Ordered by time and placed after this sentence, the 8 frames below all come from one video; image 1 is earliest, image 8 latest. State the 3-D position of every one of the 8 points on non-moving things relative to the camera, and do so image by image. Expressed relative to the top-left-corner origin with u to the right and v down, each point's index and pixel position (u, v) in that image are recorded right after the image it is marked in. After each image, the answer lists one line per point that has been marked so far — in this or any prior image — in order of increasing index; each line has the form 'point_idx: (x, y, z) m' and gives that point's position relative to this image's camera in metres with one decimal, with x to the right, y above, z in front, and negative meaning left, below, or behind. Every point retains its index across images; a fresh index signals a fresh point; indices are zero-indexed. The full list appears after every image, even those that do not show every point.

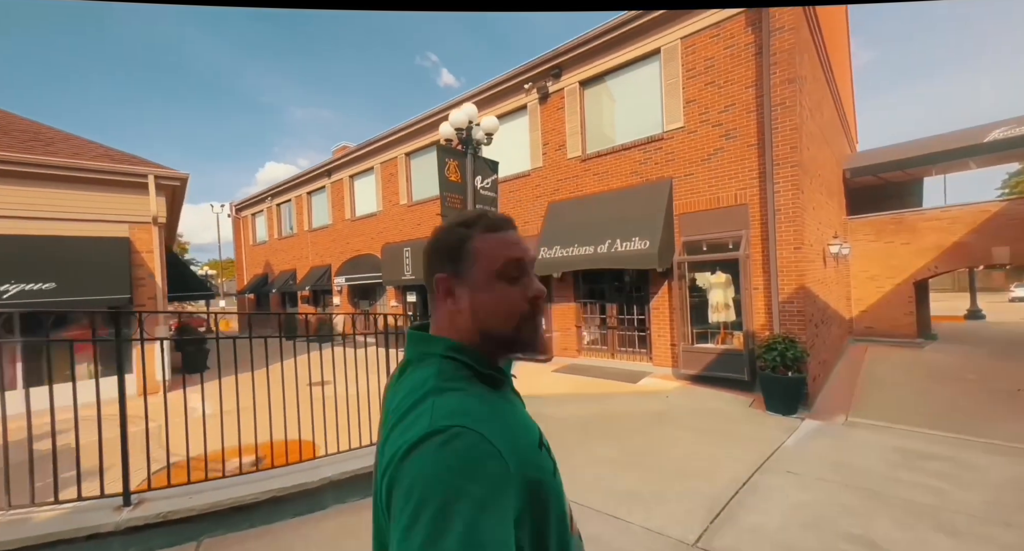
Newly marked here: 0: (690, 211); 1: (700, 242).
0: (+3.3, +1.2, +8.4) m
1: (+3.5, +0.6, +8.3) m
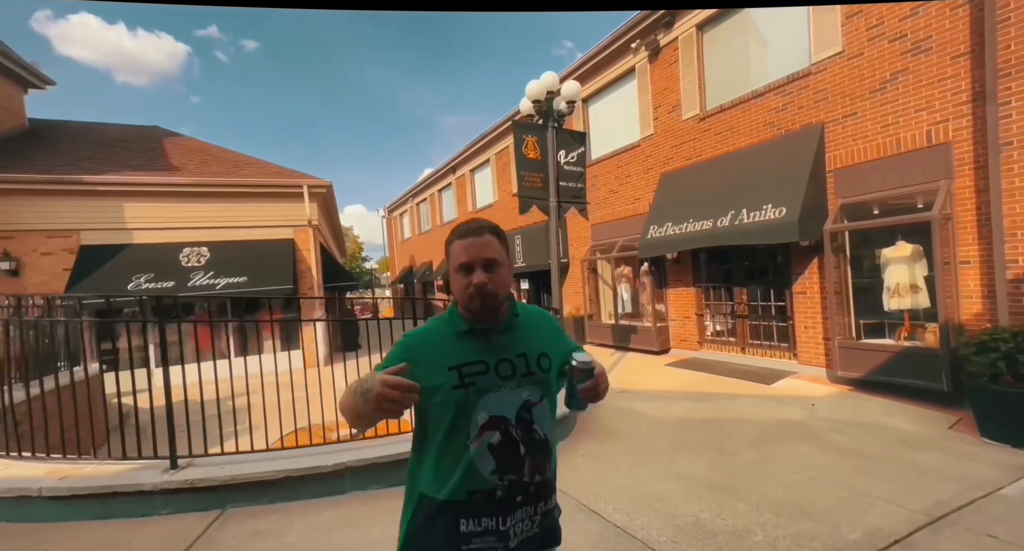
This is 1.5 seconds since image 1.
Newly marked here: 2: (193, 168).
0: (+4.7, +1.6, +6.3) m
1: (+4.9, +1.0, +6.2) m
2: (-7.5, +2.5, +10.7) m
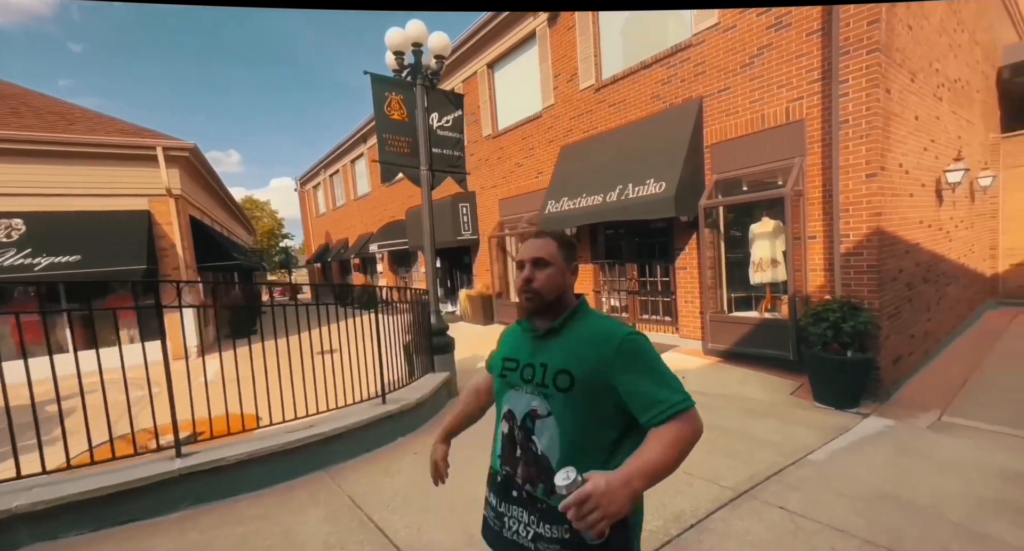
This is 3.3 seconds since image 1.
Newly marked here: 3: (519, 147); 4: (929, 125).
0: (+3.0, +1.9, +6.4) m
1: (+3.2, +1.3, +6.3) m
2: (-9.8, +3.0, +9.1) m
3: (+0.2, +2.9, +10.2) m
4: (+5.5, +2.0, +6.1) m
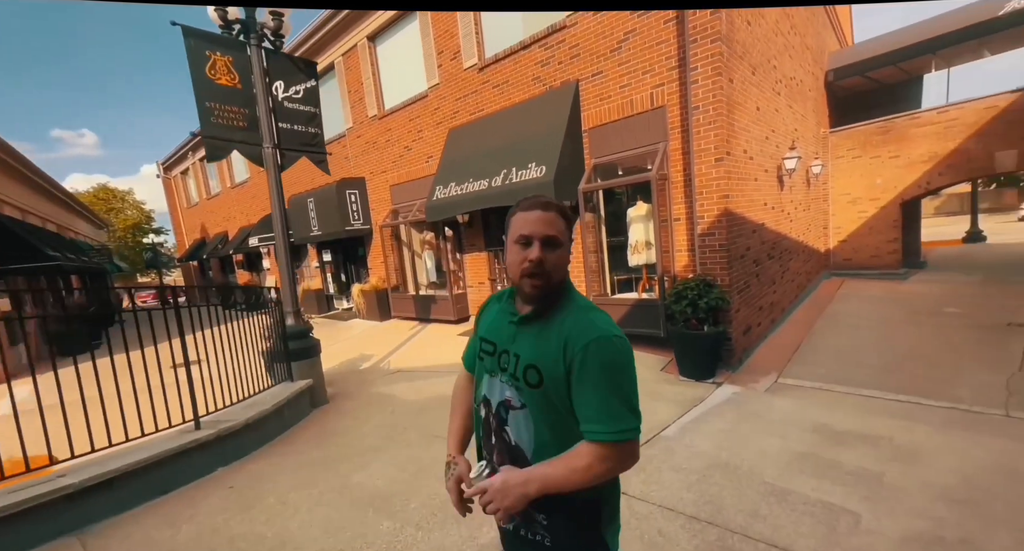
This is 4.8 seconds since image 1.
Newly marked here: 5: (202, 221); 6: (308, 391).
0: (+1.3, +2.2, +6.5) m
1: (+1.5, +1.6, +6.5) m
2: (-11.8, +2.8, +6.7) m
3: (-2.2, +3.1, +9.7) m
4: (+3.8, +2.3, +6.7) m
5: (-13.5, +2.4, +19.9) m
6: (-2.0, -1.2, +4.6) m
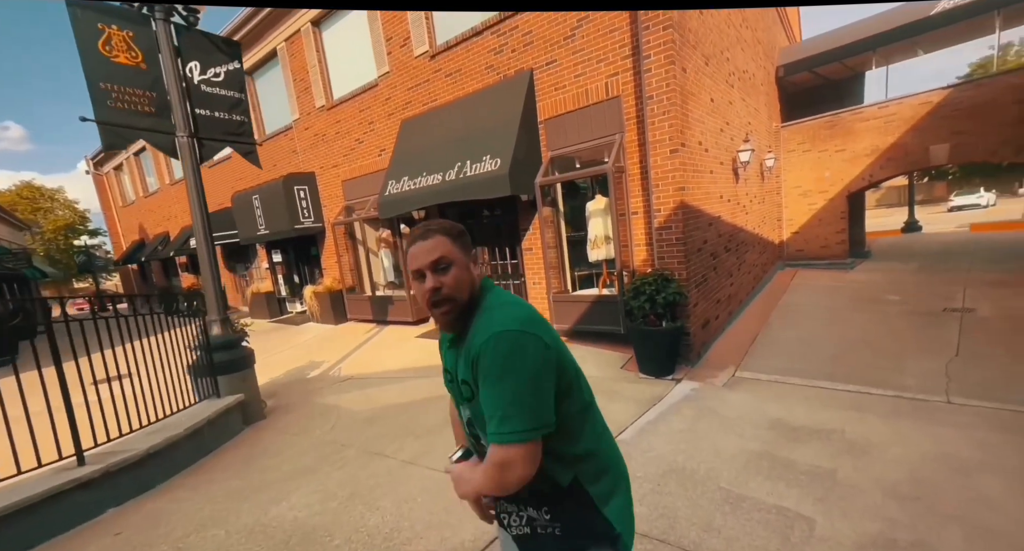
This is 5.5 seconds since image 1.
0: (+0.6, +2.2, +6.3) m
1: (+0.8, +1.6, +6.3) m
2: (-12.4, +2.6, +5.5) m
3: (-3.1, +3.1, +9.2) m
4: (+3.1, +2.4, +6.7) m
5: (-15.1, +2.3, +18.5) m
6: (-2.5, -1.2, +4.1) m
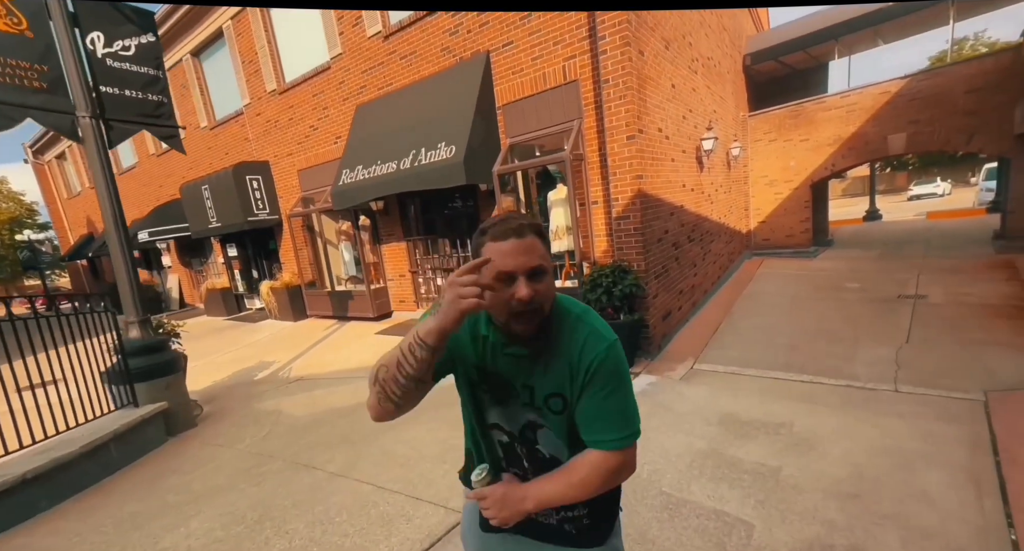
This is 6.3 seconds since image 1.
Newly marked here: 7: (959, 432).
0: (0.0, +2.3, +6.0) m
1: (+0.2, +1.7, +6.0) m
2: (-13.0, +2.5, +4.6) m
3: (-3.9, +3.2, +8.7) m
4: (+2.5, +2.6, +6.5) m
5: (-16.3, +2.4, +17.5) m
6: (-2.9, -1.2, +3.8) m
7: (+3.1, -1.1, +3.2) m
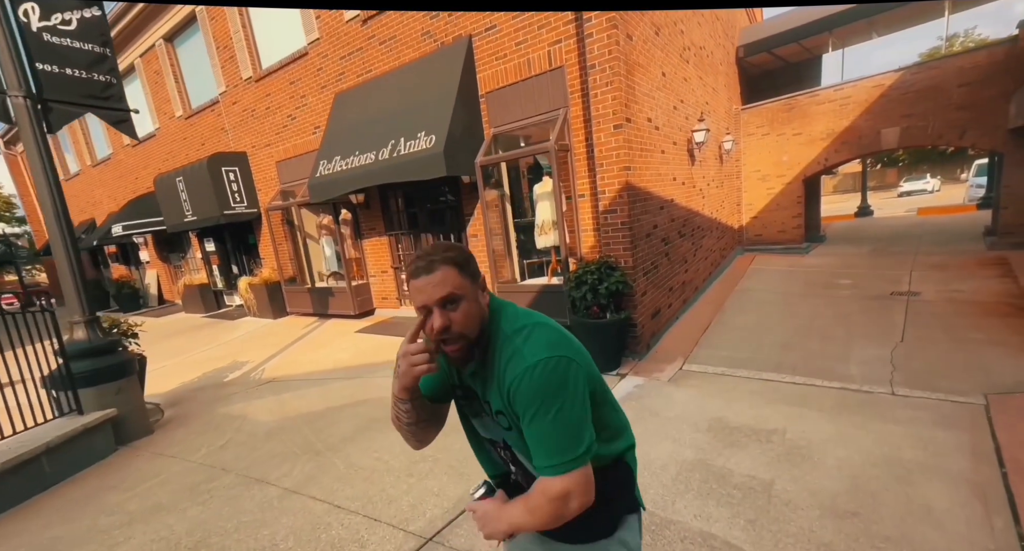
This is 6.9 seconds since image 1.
0: (-0.2, +2.4, +5.7) m
1: (0.0, +1.8, +5.8) m
2: (-13.2, +2.6, +4.2) m
3: (-4.1, +3.3, +8.3) m
4: (+2.3, +2.6, +6.3) m
5: (-16.6, +2.6, +17.0) m
6: (-3.1, -1.1, +3.5) m
7: (+2.9, -1.1, +3.0) m
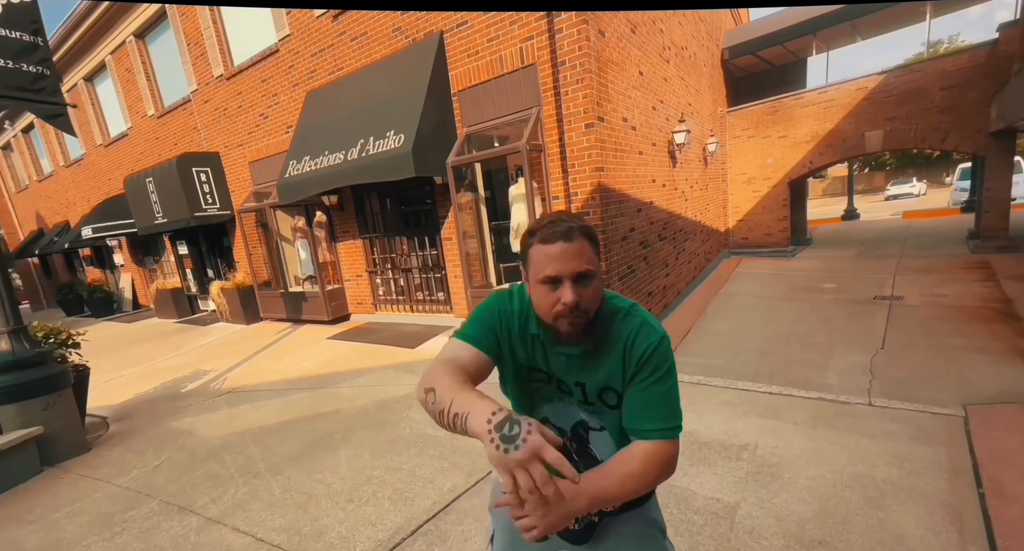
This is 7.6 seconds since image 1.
0: (-0.5, +2.3, +5.5) m
1: (-0.3, +1.7, +5.6) m
2: (-13.5, +2.5, +3.8) m
3: (-4.5, +3.2, +8.1) m
4: (+1.9, +2.6, +6.1) m
5: (-17.1, +2.5, +16.5) m
6: (-3.4, -1.2, +3.2) m
7: (+2.6, -1.1, +2.8) m
